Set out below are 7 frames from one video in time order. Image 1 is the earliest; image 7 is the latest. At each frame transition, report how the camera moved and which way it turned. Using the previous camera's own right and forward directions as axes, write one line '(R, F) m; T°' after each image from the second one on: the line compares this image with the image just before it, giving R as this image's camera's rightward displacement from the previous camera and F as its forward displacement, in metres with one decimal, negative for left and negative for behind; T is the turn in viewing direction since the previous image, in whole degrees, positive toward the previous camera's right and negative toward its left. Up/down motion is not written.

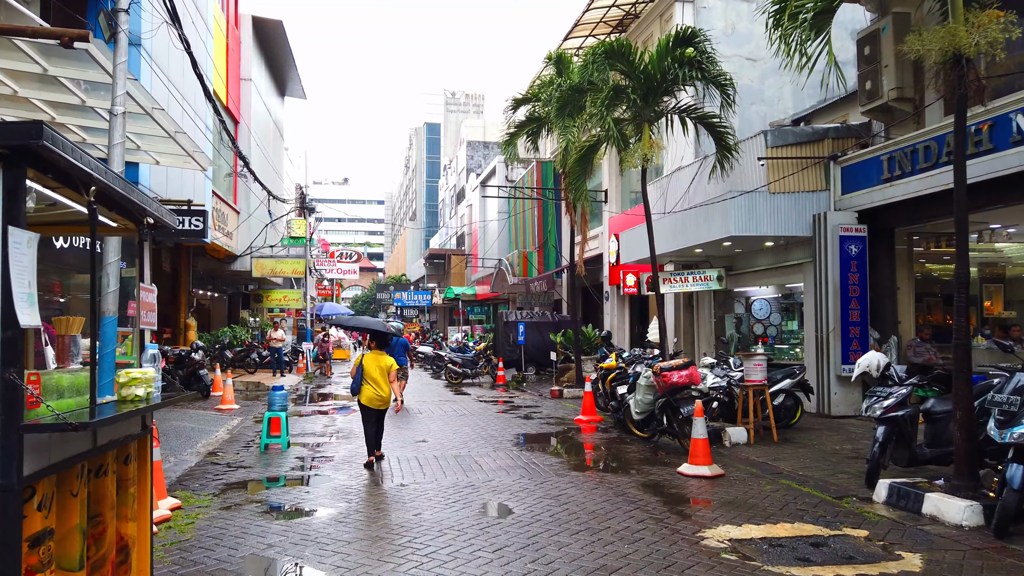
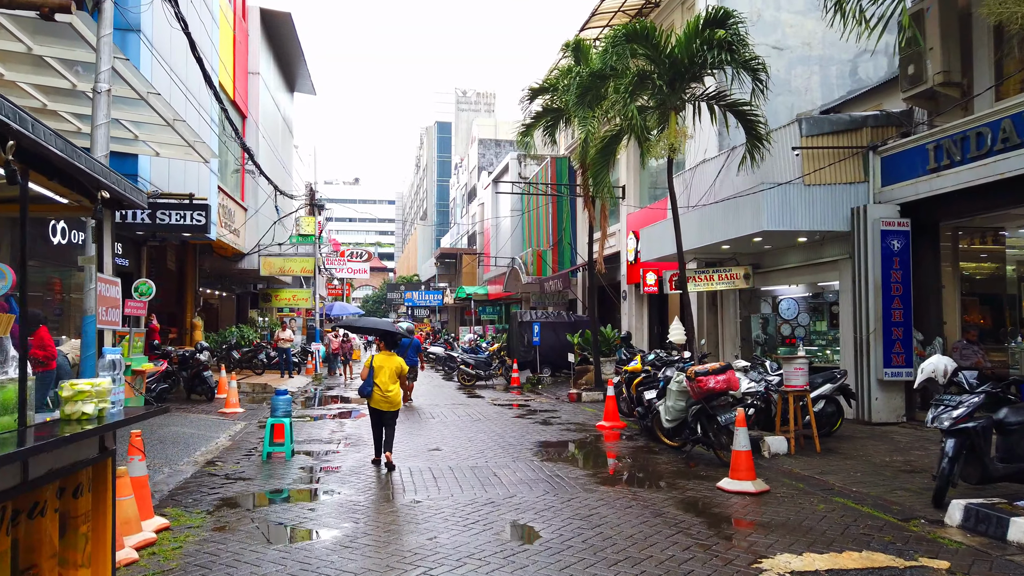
(-0.1, +0.7) m; -1°
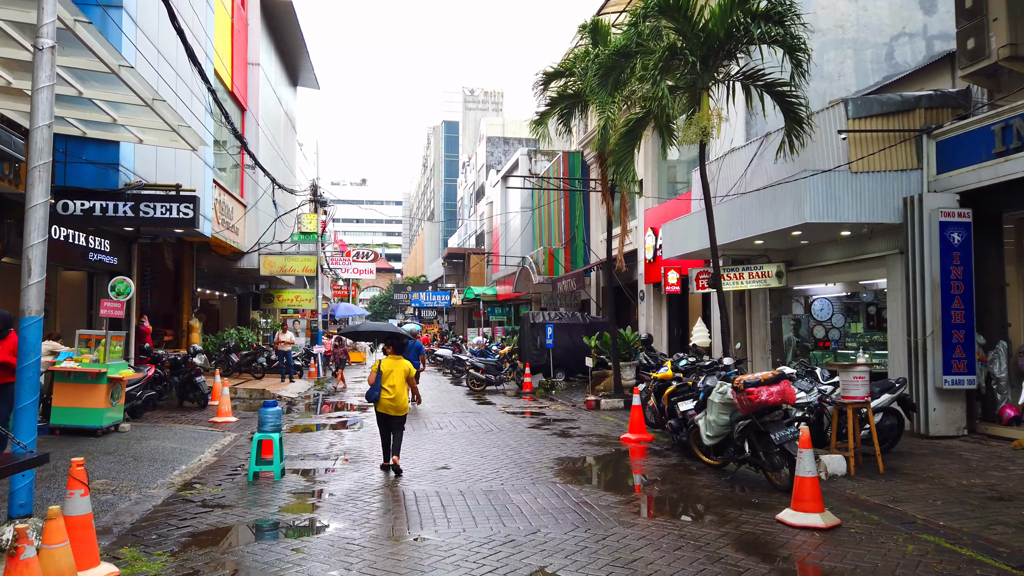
(-0.1, +1.1) m; -1°
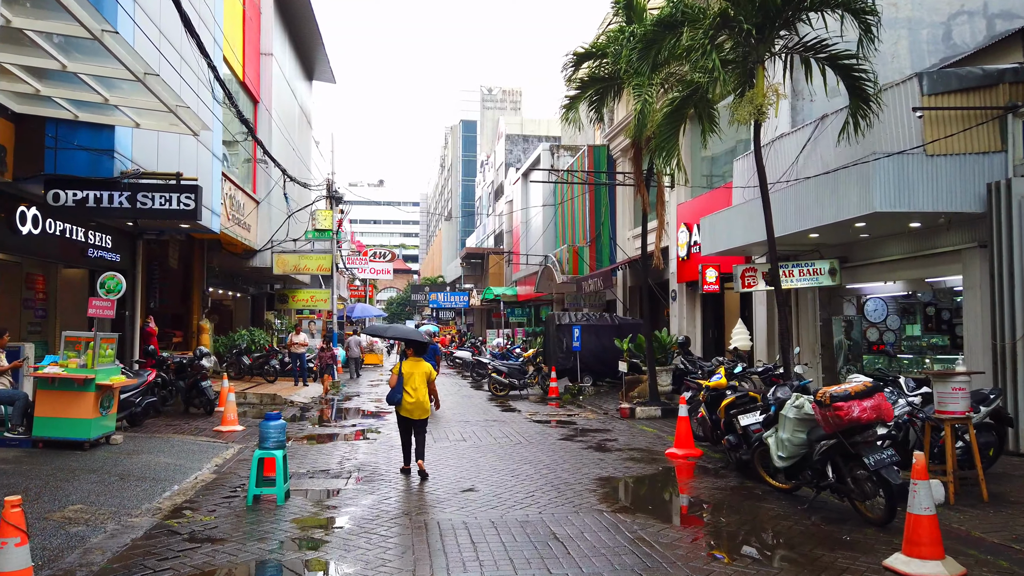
(-0.2, +1.1) m; -1°
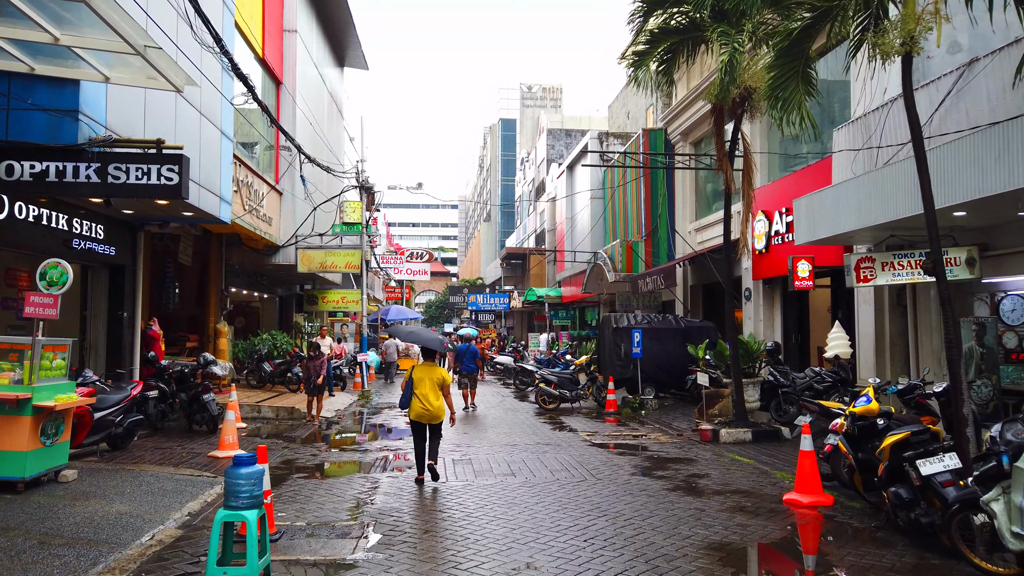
(-0.3, +2.3) m; -3°
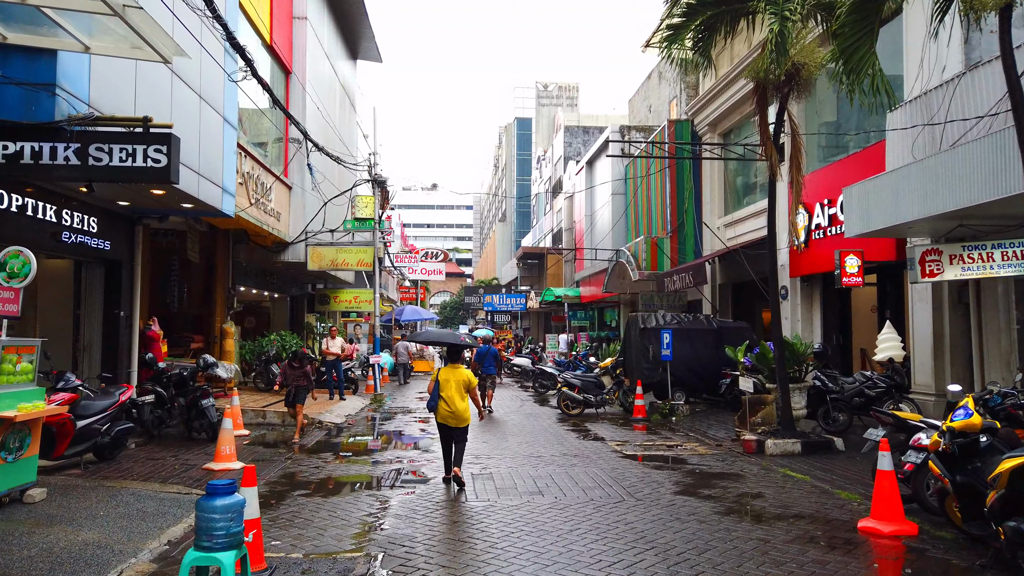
(-0.1, +1.0) m; -1°
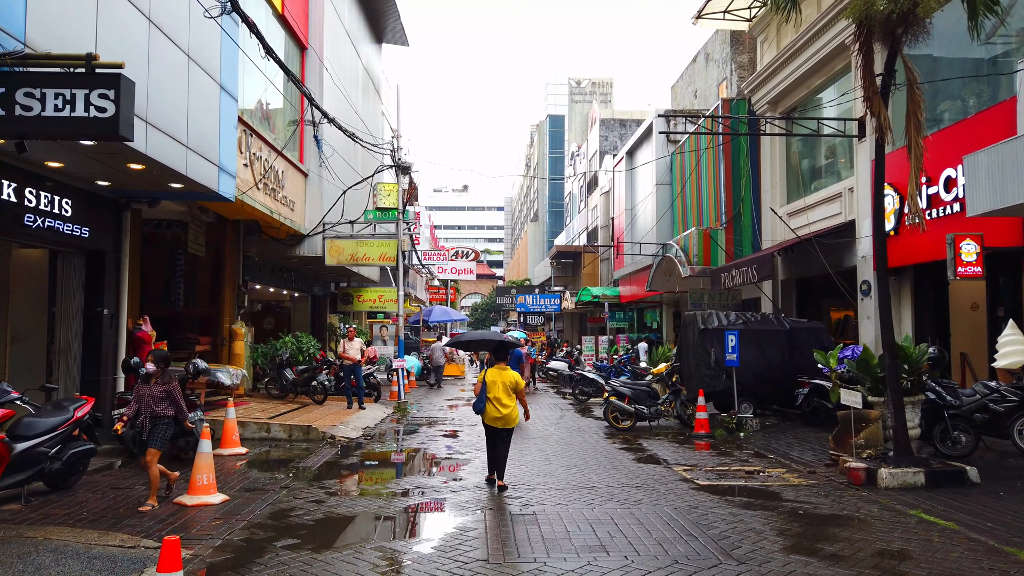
(-0.2, +1.9) m; -2°
